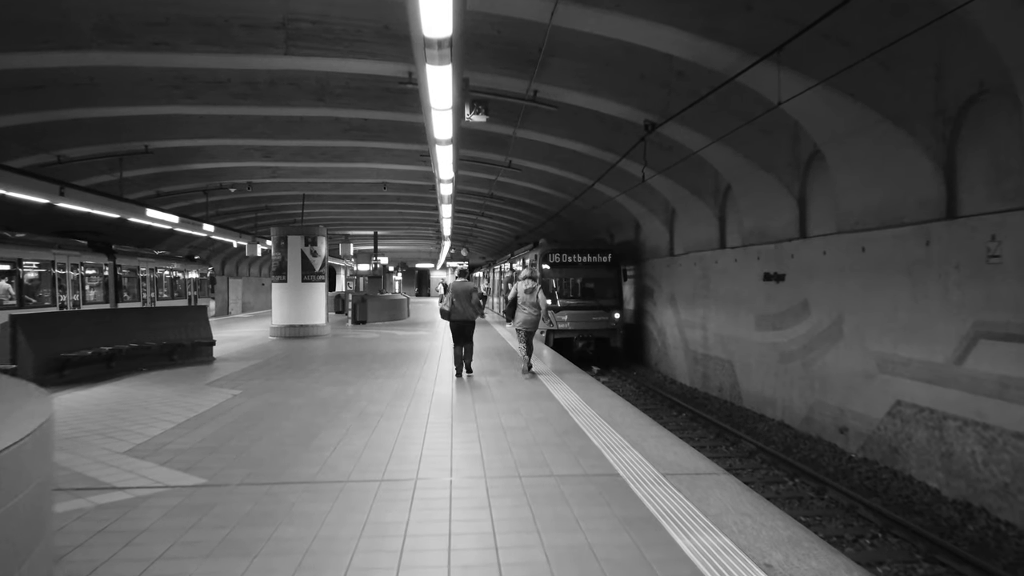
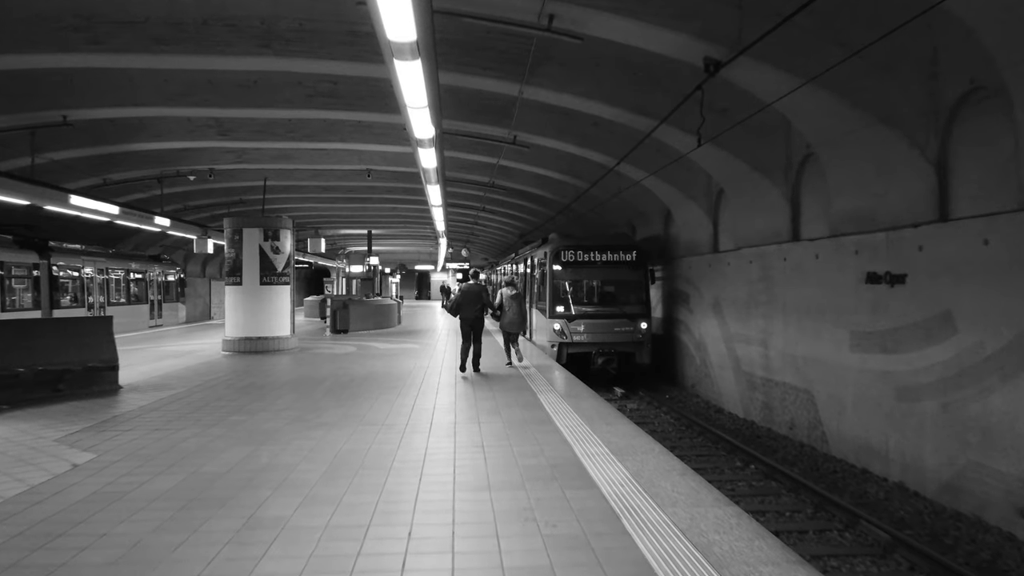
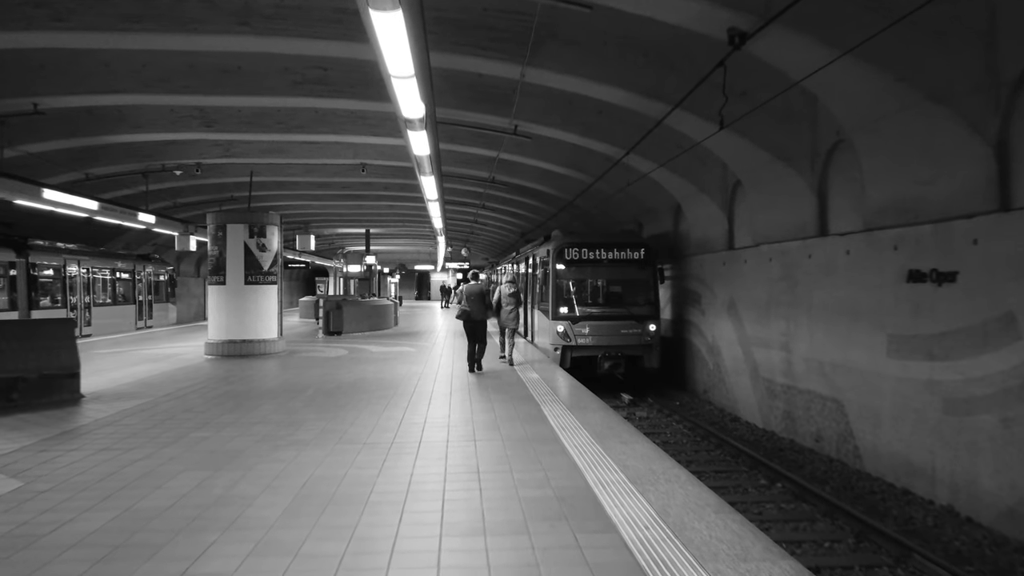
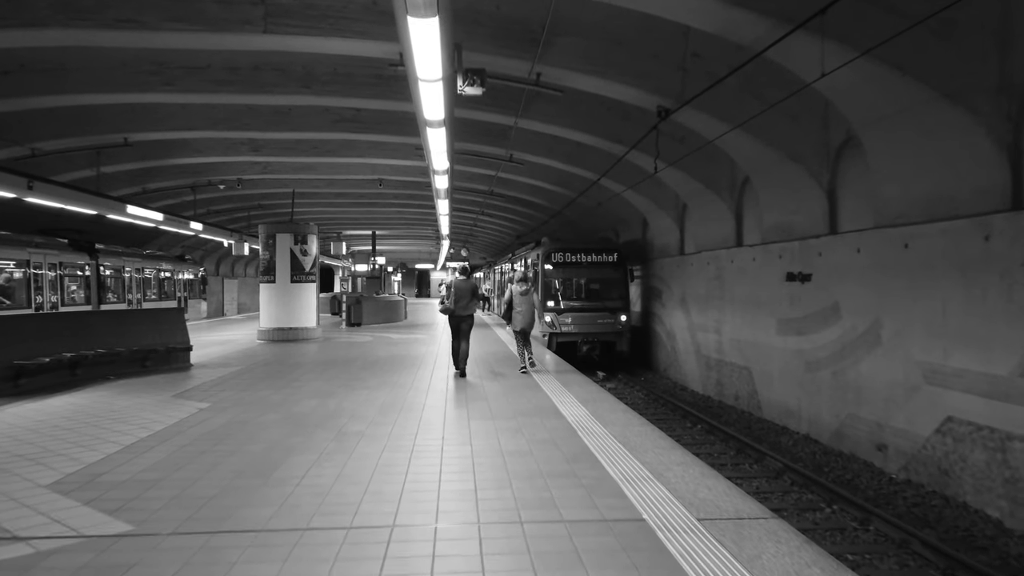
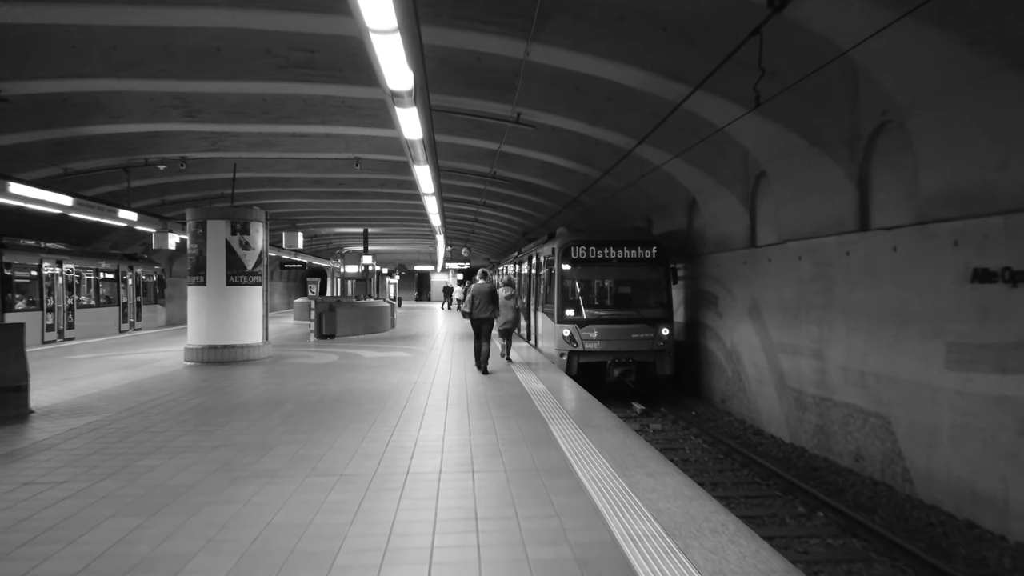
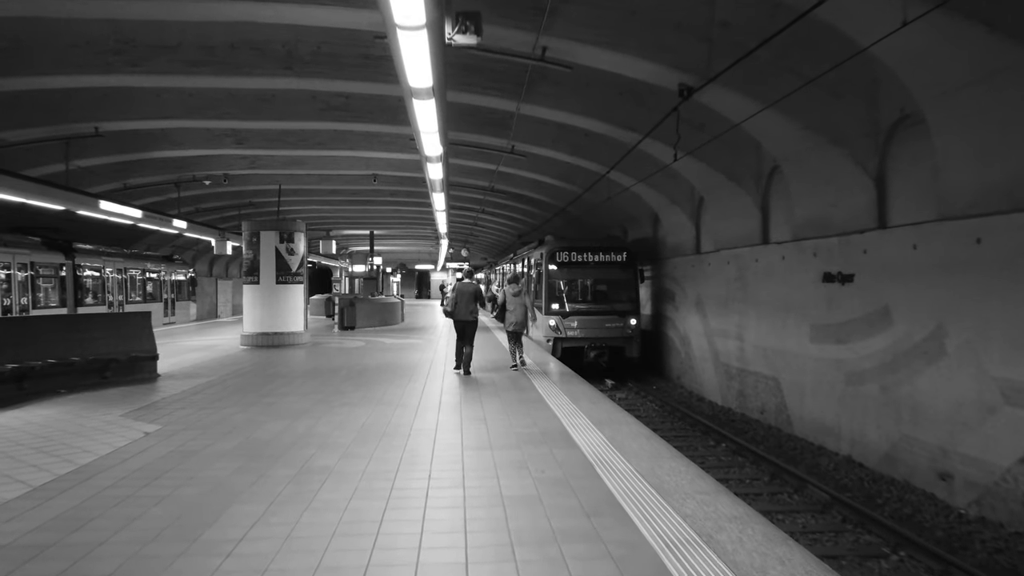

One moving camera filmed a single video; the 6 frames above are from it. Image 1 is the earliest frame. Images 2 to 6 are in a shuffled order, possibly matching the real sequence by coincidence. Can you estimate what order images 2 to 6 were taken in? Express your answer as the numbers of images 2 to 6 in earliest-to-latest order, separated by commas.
4, 6, 2, 3, 5
